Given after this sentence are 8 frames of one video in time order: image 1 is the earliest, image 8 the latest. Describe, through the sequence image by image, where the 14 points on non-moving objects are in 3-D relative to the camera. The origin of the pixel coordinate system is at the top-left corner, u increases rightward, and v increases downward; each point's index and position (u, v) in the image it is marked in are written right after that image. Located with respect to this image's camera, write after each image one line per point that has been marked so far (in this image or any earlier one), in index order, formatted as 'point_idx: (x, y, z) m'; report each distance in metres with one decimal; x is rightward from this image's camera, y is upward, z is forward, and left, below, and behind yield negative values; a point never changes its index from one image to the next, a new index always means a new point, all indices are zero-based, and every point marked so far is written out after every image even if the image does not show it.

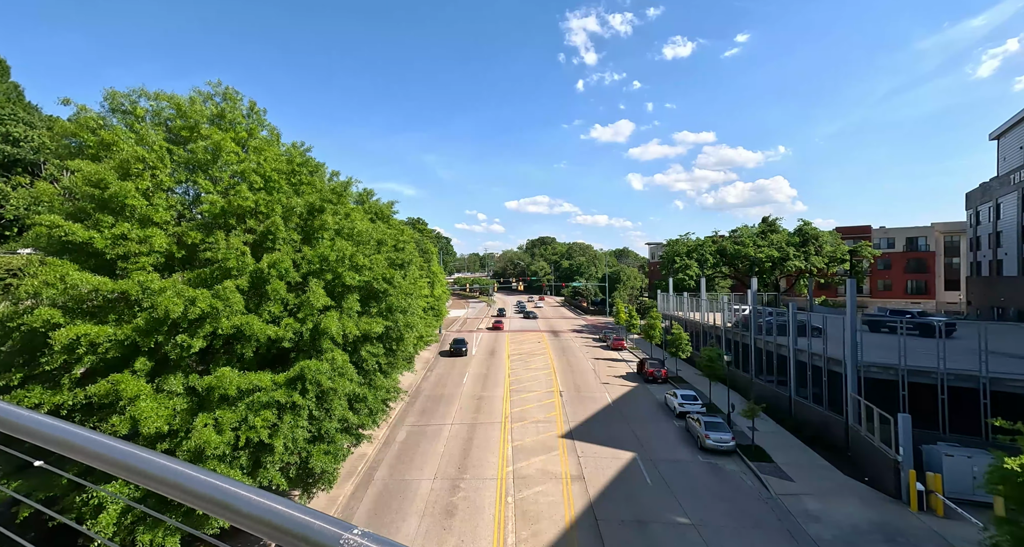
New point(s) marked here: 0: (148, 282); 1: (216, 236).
0: (-6.4, -0.2, +8.2) m
1: (-6.0, +0.8, +9.5) m
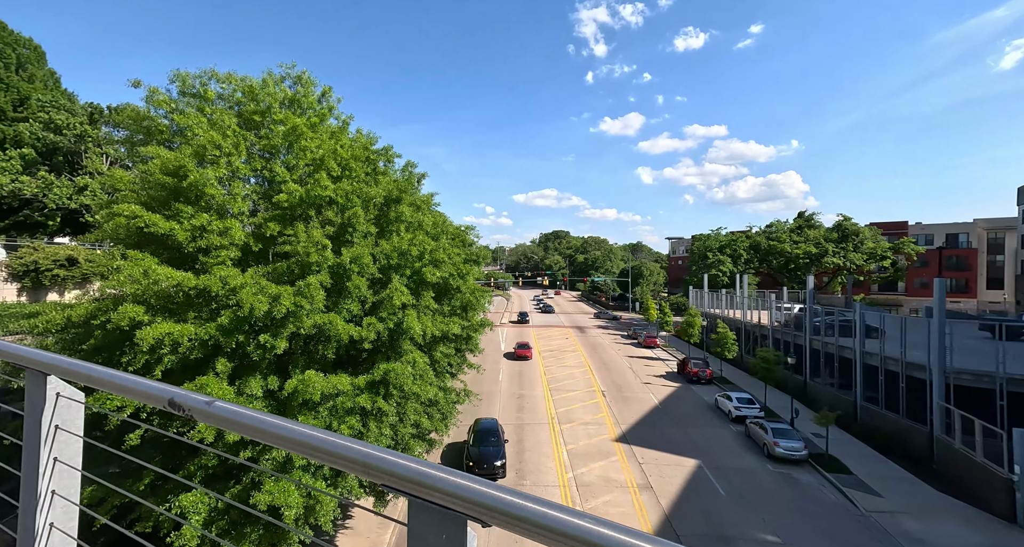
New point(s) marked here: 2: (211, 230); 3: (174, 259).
0: (-4.6, -0.1, +7.6) m
1: (-4.1, +0.9, +8.8) m
2: (-5.1, +0.7, +7.9) m
3: (-6.0, +0.3, +8.4) m
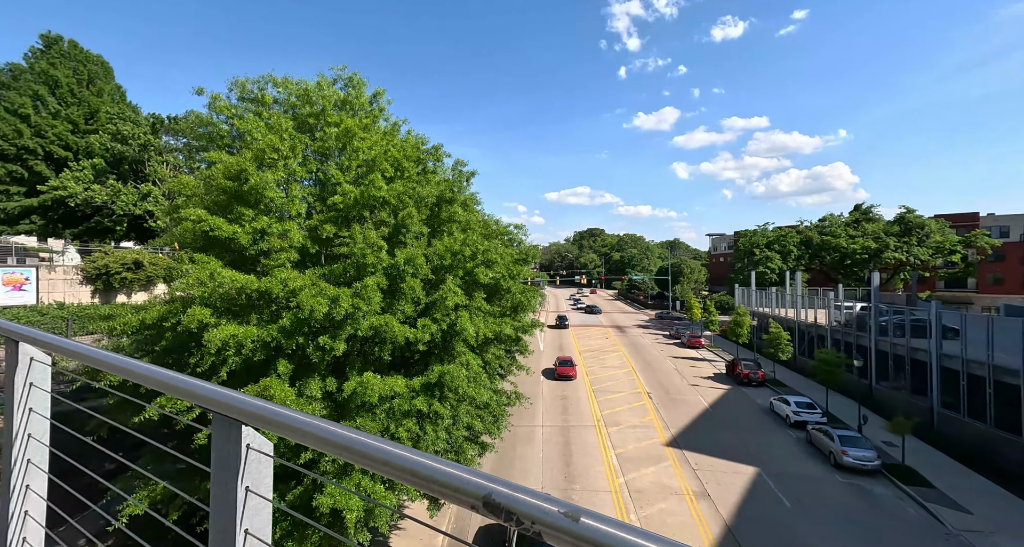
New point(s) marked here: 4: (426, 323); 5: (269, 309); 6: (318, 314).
0: (-3.6, -0.1, +7.6) m
1: (-3.1, +0.9, +8.8) m
2: (-4.2, +0.7, +8.0) m
3: (-5.0, +0.2, +8.5) m
4: (-1.6, -0.9, +8.7) m
5: (-4.2, -0.6, +8.0) m
6: (-3.1, -0.7, +7.4) m
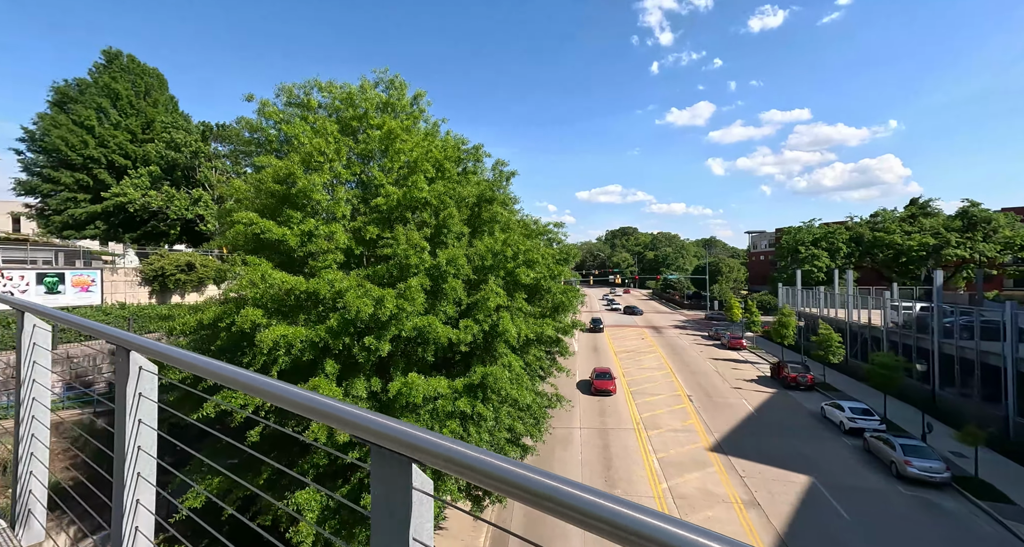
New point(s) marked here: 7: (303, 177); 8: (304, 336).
0: (-2.9, -0.1, +7.7) m
1: (-2.3, +0.8, +8.9) m
2: (-3.4, +0.7, +8.1) m
3: (-4.2, +0.2, +8.7) m
4: (-0.8, -0.9, +8.6) m
5: (-3.4, -0.6, +8.1) m
6: (-2.4, -0.7, +7.5) m
7: (-3.7, +1.7, +8.3) m
8: (-3.4, -1.0, +7.5) m
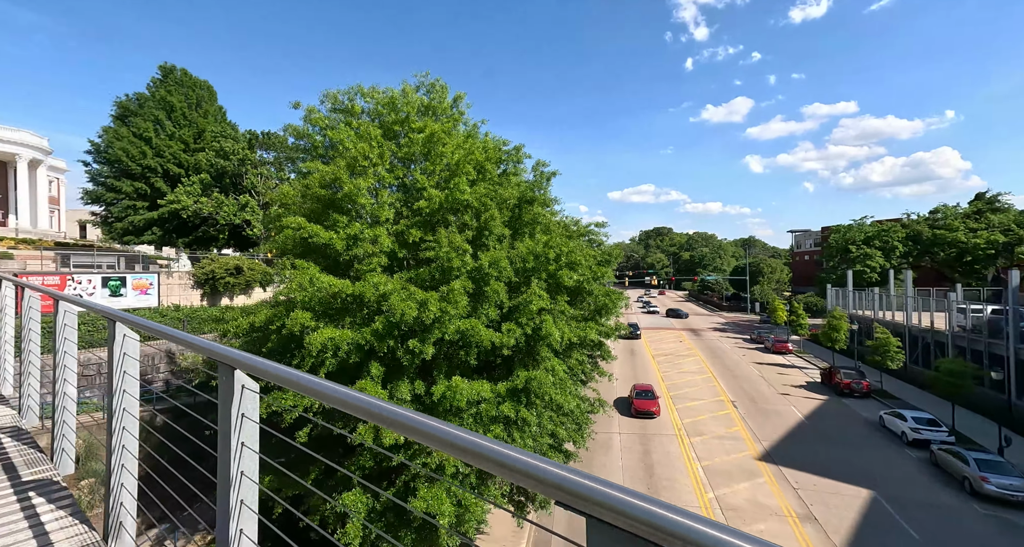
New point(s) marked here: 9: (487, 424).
0: (-2.2, -0.2, +7.7) m
1: (-1.5, +0.8, +8.9) m
2: (-2.6, +0.6, +8.2) m
3: (-3.4, +0.1, +8.8) m
4: (0.0, -1.0, +8.5) m
5: (-2.6, -0.7, +8.1) m
6: (-1.7, -0.7, +7.5) m
7: (-2.9, +1.7, +8.4) m
8: (-2.6, -1.1, +7.5) m
9: (-0.4, -2.7, +8.2) m
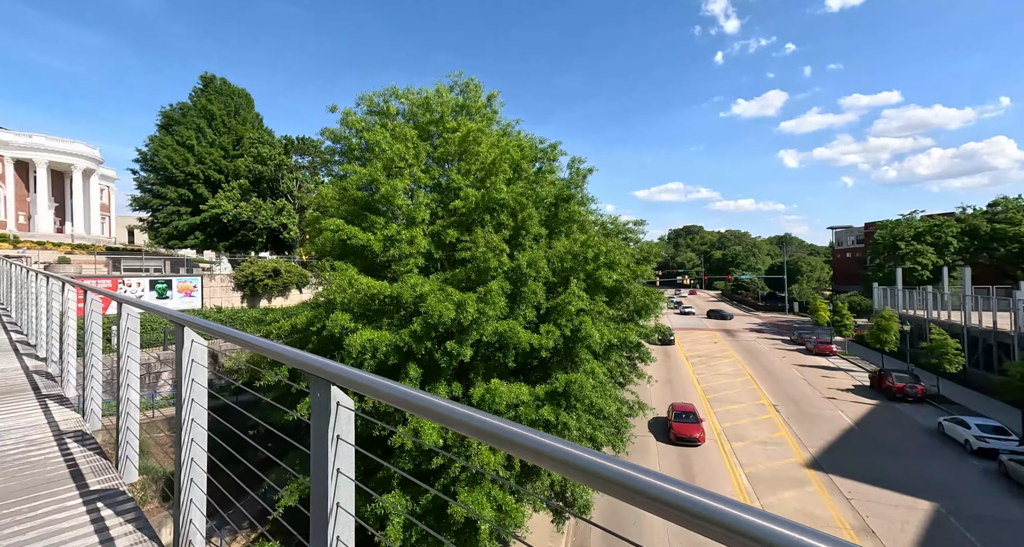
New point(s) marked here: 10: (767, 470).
0: (-1.5, -0.2, +7.6) m
1: (-0.8, +0.8, +8.7) m
2: (-2.0, +0.6, +8.1) m
3: (-2.7, +0.1, +8.8) m
4: (+0.7, -1.0, +8.3) m
5: (-2.0, -0.7, +8.1) m
6: (-1.0, -0.7, +7.4) m
7: (-2.3, +1.7, +8.3) m
8: (-2.0, -1.1, +7.5) m
9: (+0.3, -2.7, +8.0) m
10: (+8.3, -6.4, +15.1) m
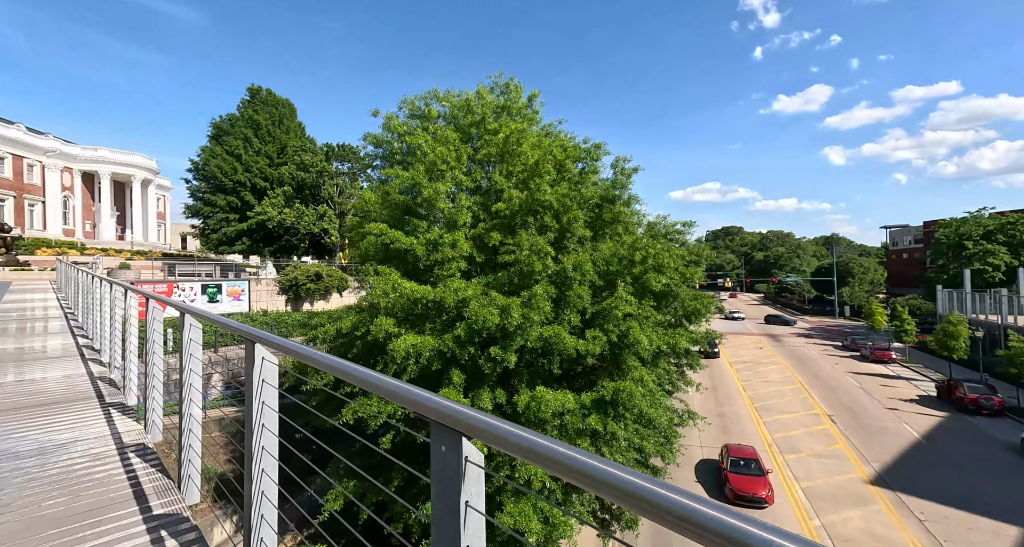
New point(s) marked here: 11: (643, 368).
0: (-0.8, -0.3, +7.5) m
1: (+0.1, +0.7, +8.5) m
2: (-1.2, +0.5, +8.0) m
3: (-1.9, 0.0, +8.7) m
4: (+1.4, -1.0, +7.9) m
5: (-1.2, -0.8, +7.9) m
6: (-0.3, -0.8, +7.1) m
7: (-1.5, +1.6, +8.2) m
8: (-1.3, -1.1, +7.3) m
9: (+1.0, -2.7, +7.7) m
10: (+9.6, -6.5, +14.1) m
11: (+2.5, -1.7, +8.6) m
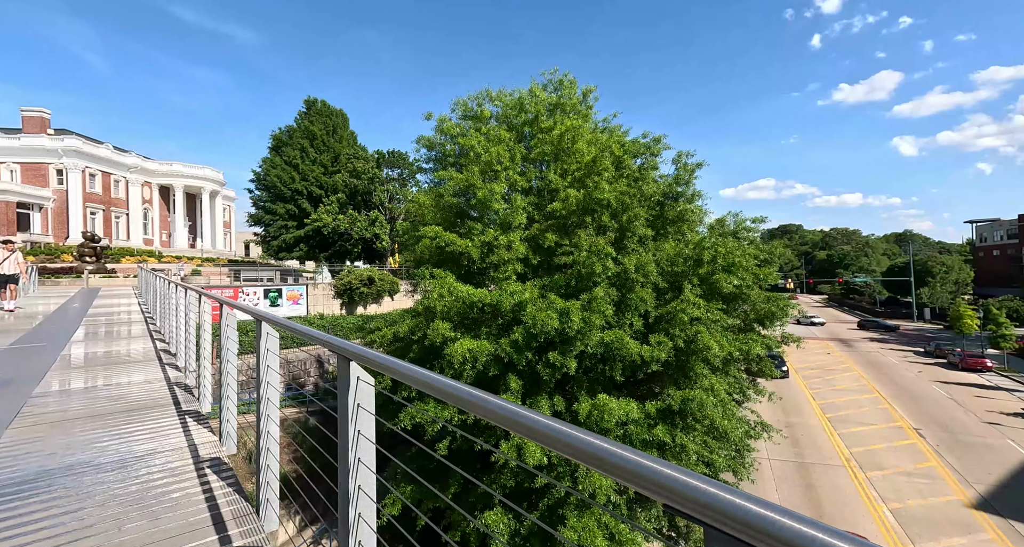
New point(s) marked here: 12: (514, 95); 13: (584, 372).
0: (+0.1, -0.3, +7.2) m
1: (+1.1, +0.7, +8.1) m
2: (-0.2, +0.5, +7.7) m
3: (-0.9, 0.0, +8.5) m
4: (+2.4, -1.0, +7.4) m
5: (-0.2, -0.8, +7.7) m
6: (+0.6, -0.8, +6.8) m
7: (-0.5, +1.5, +8.0) m
8: (-0.4, -1.2, +7.0) m
9: (+2.0, -2.7, +7.2) m
10: (+11.2, -6.4, +12.7) m
11: (+3.5, -1.8, +8.0) m
12: (+0.1, +3.8, +9.9) m
13: (+1.2, -1.7, +7.9) m
